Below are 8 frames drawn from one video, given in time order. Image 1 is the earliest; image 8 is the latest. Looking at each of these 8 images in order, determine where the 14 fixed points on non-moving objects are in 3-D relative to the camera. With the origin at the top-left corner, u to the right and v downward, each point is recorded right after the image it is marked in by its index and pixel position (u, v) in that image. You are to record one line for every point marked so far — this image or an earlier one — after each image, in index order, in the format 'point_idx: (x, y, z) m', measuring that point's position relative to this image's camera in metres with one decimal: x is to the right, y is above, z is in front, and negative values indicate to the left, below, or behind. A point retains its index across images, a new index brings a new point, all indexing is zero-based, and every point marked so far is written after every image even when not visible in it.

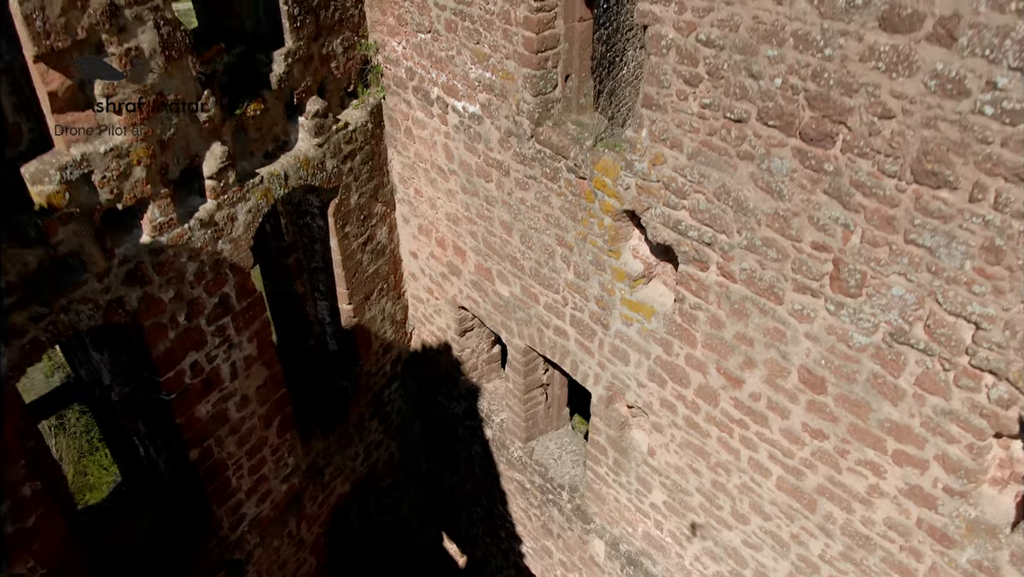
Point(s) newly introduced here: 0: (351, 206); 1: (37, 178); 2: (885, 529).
0: (-1.1, +0.6, +5.3) m
1: (-2.0, +0.5, +3.3) m
2: (+1.7, -1.0, +3.4) m
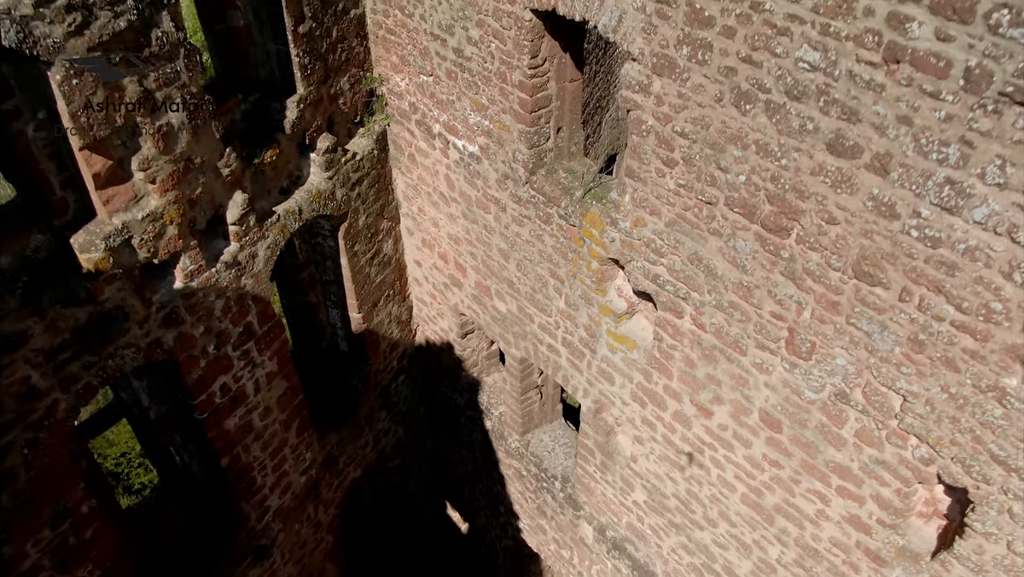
0: (-1.1, +0.5, +5.7) m
1: (-2.1, +0.2, +3.7) m
2: (+1.6, -1.3, +4.0) m
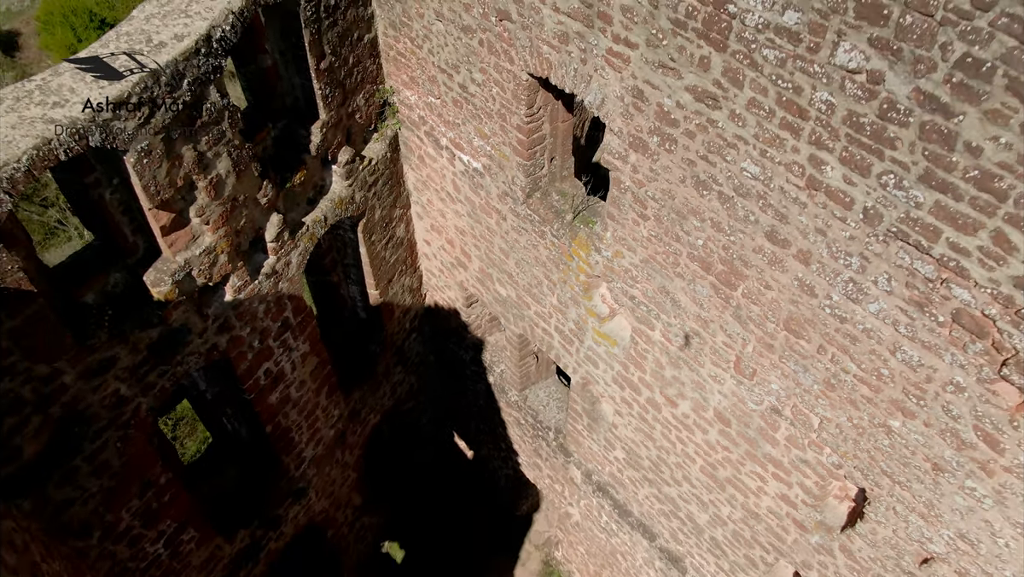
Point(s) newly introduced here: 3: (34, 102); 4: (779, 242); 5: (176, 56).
0: (-1.1, +0.6, +6.3) m
1: (-2.1, 0.0, +4.5) m
2: (+1.6, -1.4, +4.9) m
3: (-2.3, +0.9, +3.7) m
4: (+1.2, +0.2, +3.6) m
5: (-1.7, +1.2, +4.0) m
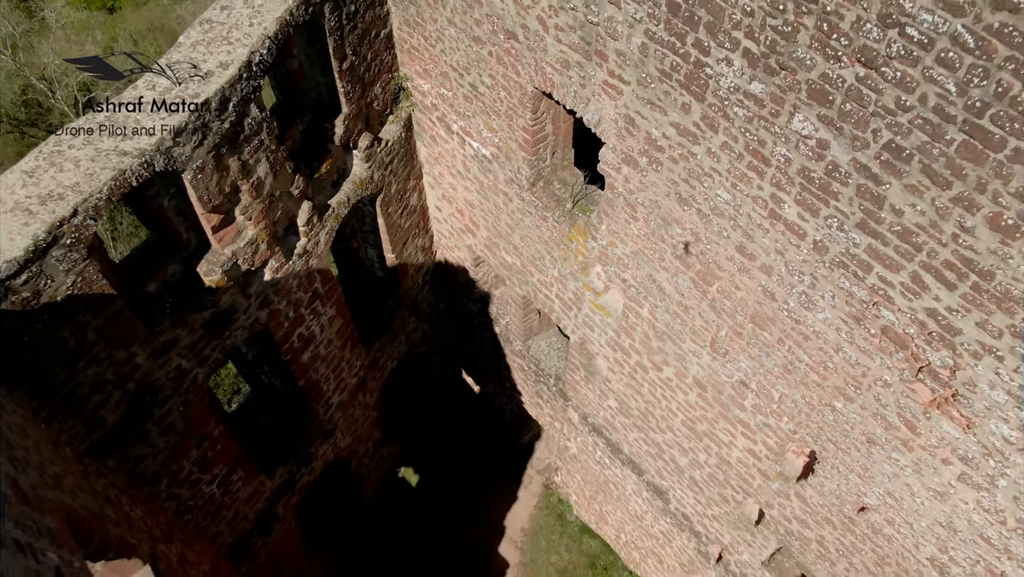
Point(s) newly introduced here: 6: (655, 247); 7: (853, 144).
0: (-1.1, +0.9, +6.9) m
1: (-2.0, +0.1, +5.1) m
2: (+1.7, -1.3, +5.8) m
3: (-2.2, +0.8, +4.2) m
4: (+1.3, +0.2, +4.2) m
5: (-1.7, +1.2, +4.5) m
6: (+0.9, +0.3, +4.9) m
7: (+1.4, +0.6, +3.3) m
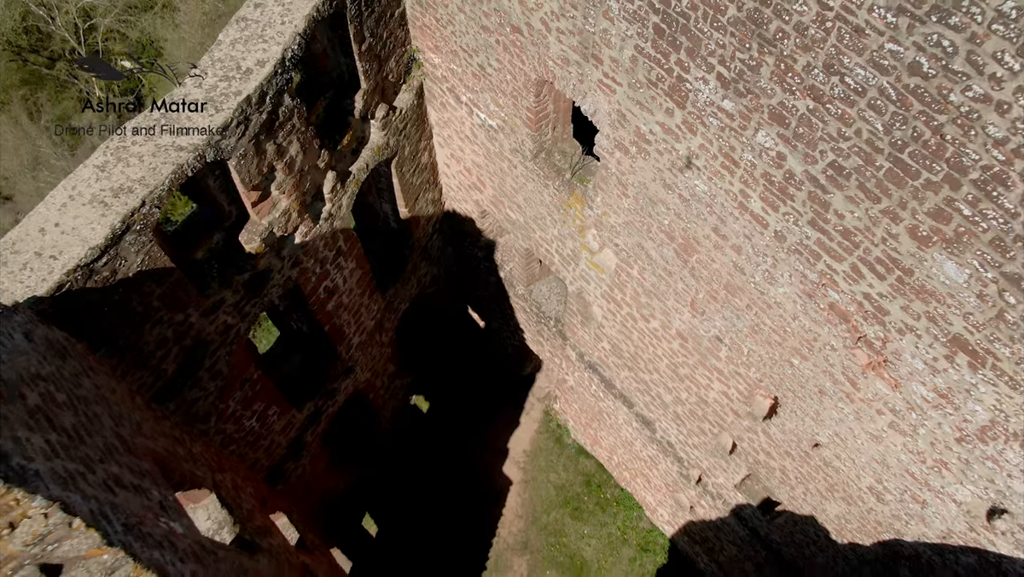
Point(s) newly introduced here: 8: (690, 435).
0: (-1.0, +1.3, +7.5) m
1: (-2.0, +0.4, +5.8) m
2: (+1.7, -1.0, +6.6) m
3: (-2.2, +1.0, +4.9) m
4: (+1.3, +0.3, +4.9) m
5: (-1.6, +1.4, +5.0) m
6: (+1.0, +0.5, +5.6) m
7: (+1.5, +0.7, +3.9) m
8: (+1.7, -1.4, +7.5) m
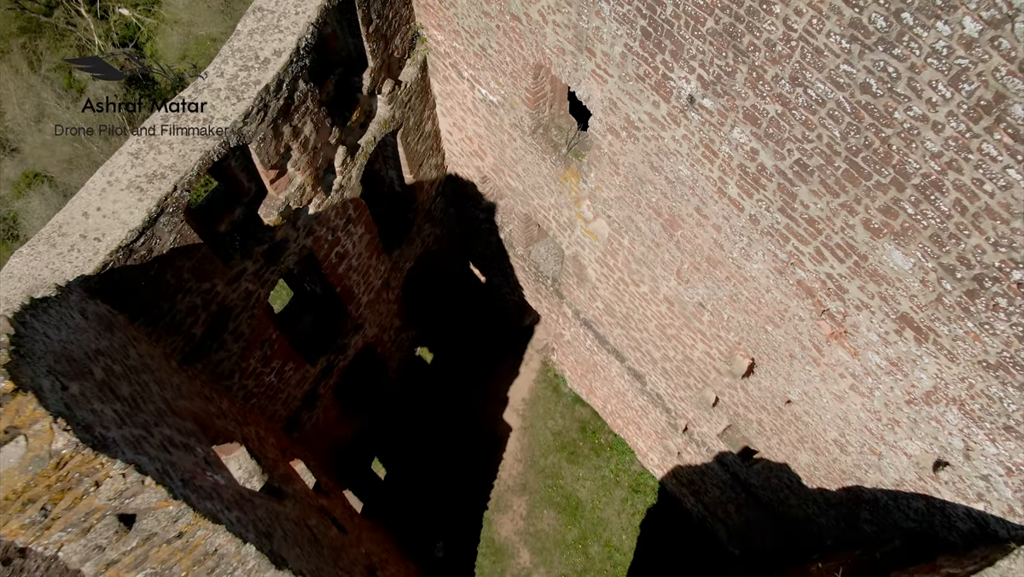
0: (-1.0, +1.7, +7.9) m
1: (-2.0, +0.6, +6.3) m
2: (+1.7, -0.6, +7.1) m
3: (-2.2, +1.1, +5.3) m
4: (+1.3, +0.5, +5.4) m
5: (-1.6, +1.5, +5.4) m
6: (+0.9, +0.7, +6.0) m
7: (+1.5, +0.7, +4.3) m
8: (+1.7, -1.0, +8.1) m
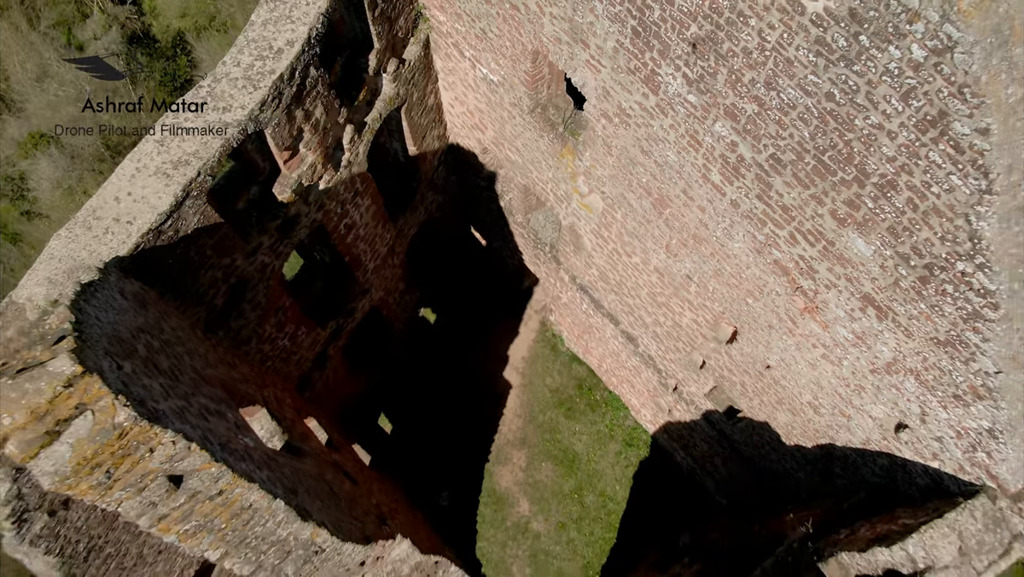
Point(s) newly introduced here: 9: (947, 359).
0: (-1.0, +2.0, +8.2) m
1: (-2.0, +0.8, +6.7) m
2: (+1.7, -0.4, +7.6) m
3: (-2.2, +1.3, +5.6) m
4: (+1.3, +0.7, +5.8) m
5: (-1.6, +1.7, +5.8) m
6: (+0.9, +0.9, +6.4) m
7: (+1.5, +0.9, +4.7) m
8: (+1.7, -0.7, +8.6) m
9: (+2.6, -0.4, +4.6) m
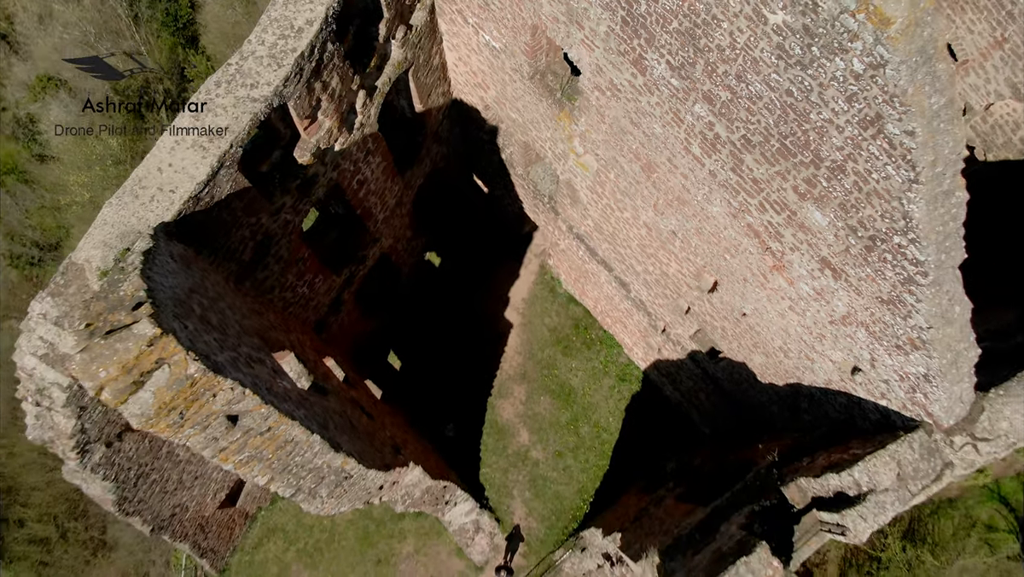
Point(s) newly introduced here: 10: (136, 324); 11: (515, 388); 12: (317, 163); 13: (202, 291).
0: (-1.0, +2.5, +8.7) m
1: (-2.0, +1.2, +7.3) m
2: (+1.7, +0.1, +8.3) m
3: (-2.2, +1.6, +6.2) m
4: (+1.3, +1.0, +6.4) m
5: (-1.6, +2.0, +6.3) m
6: (+1.0, +1.3, +7.0) m
7: (+1.5, +1.1, +5.3) m
8: (+1.7, -0.1, +9.3) m
9: (+2.6, -0.2, +5.3) m
10: (-2.3, -0.2, +4.7) m
11: (0.0, -1.6, +11.9) m
12: (-1.9, +1.2, +7.6) m
13: (-2.2, 0.0, +5.5) m
